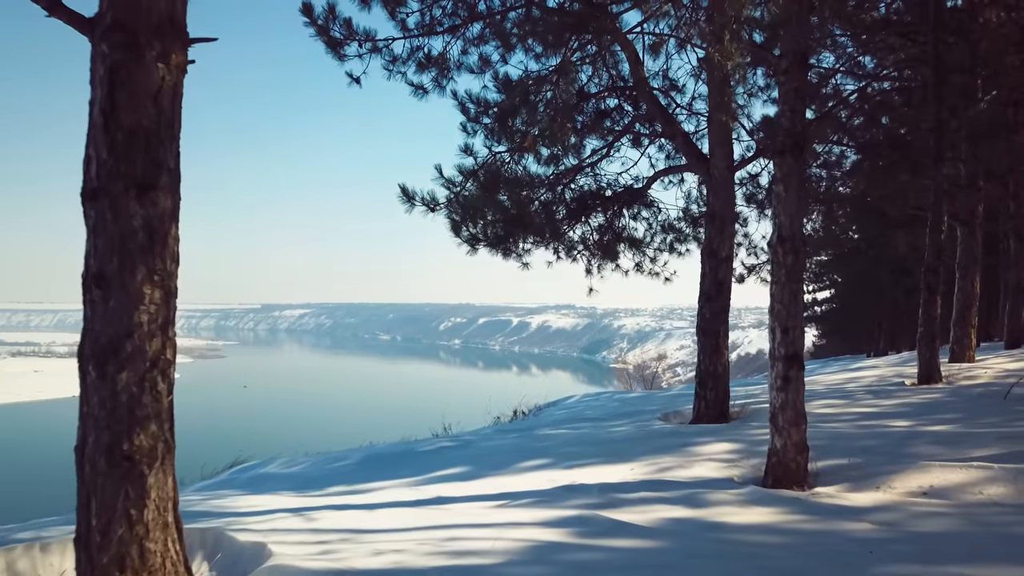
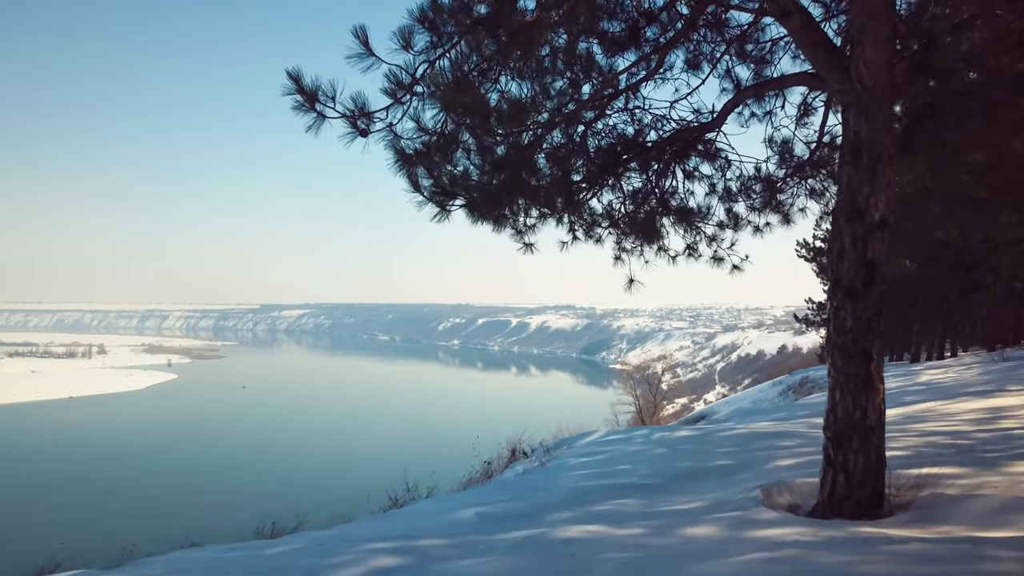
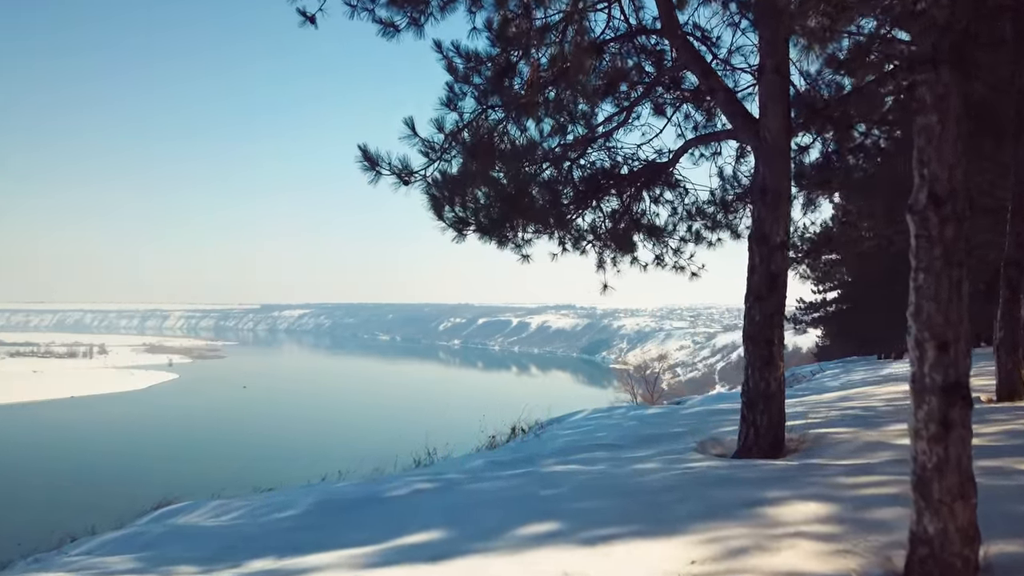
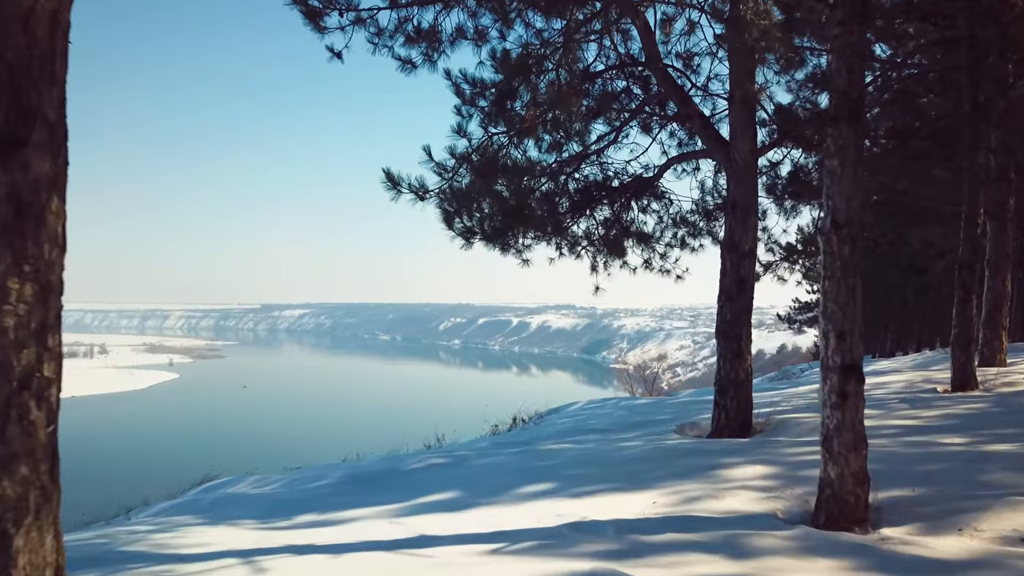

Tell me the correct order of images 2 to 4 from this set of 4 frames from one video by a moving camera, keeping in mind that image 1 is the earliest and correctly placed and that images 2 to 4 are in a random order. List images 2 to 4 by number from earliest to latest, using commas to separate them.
4, 3, 2
